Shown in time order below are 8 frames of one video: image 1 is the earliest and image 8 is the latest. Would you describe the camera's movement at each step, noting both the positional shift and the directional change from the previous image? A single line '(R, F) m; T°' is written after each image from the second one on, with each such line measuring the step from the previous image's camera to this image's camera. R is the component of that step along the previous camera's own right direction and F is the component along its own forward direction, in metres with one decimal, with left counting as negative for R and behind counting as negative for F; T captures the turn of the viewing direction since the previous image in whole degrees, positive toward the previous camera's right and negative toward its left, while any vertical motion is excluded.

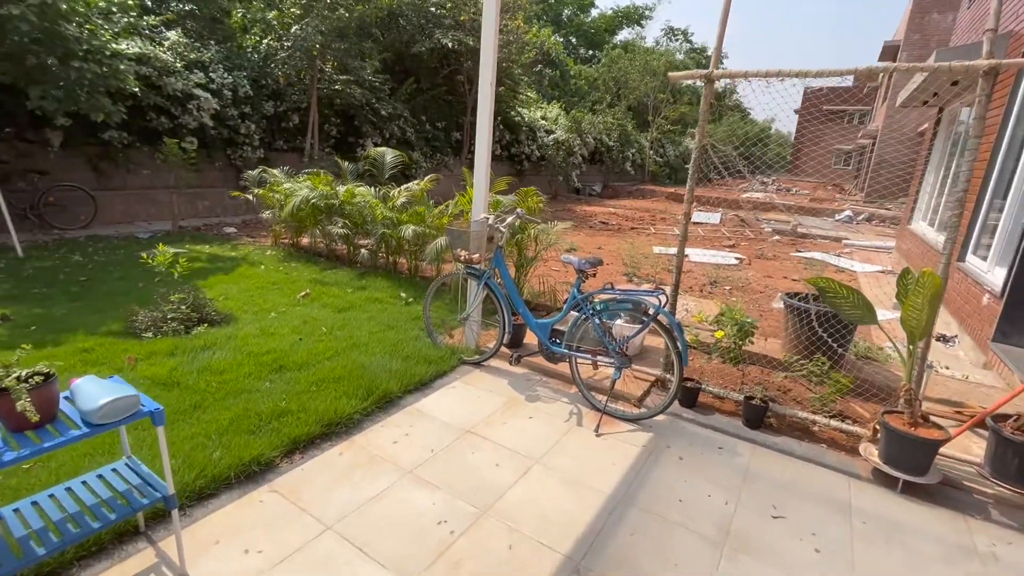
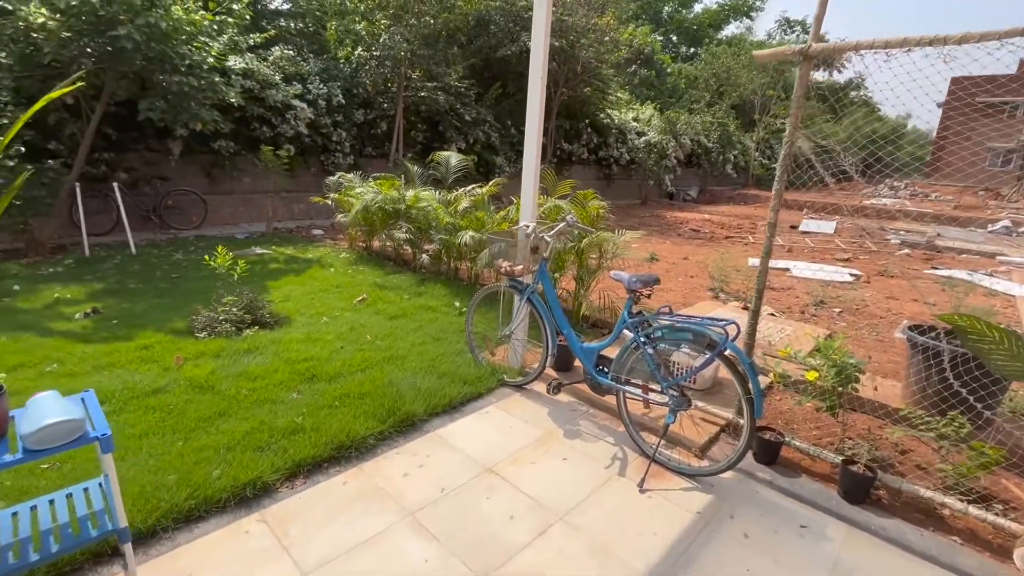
(+0.3, +0.4) m; -11°
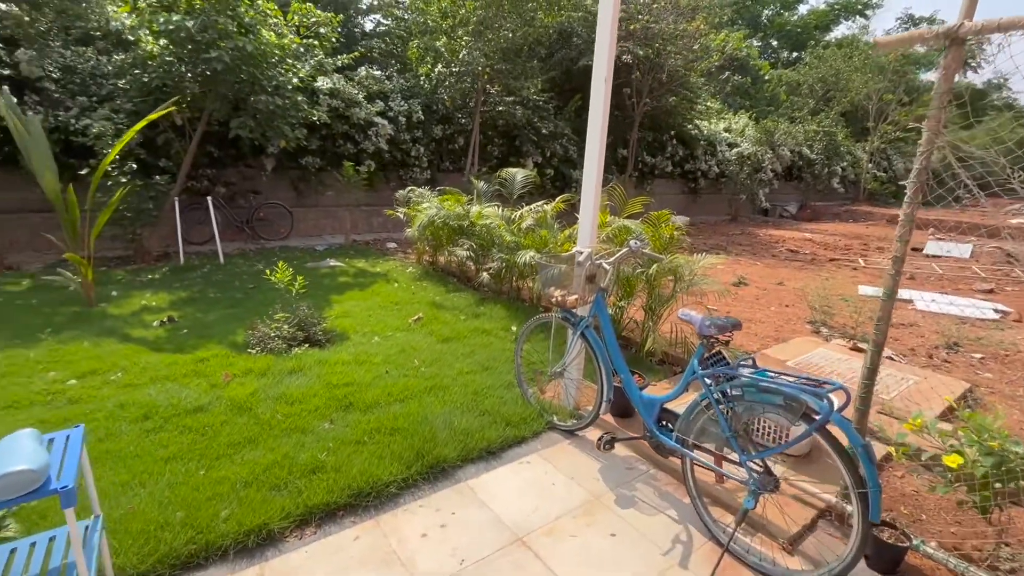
(+0.1, +0.3) m; -9°
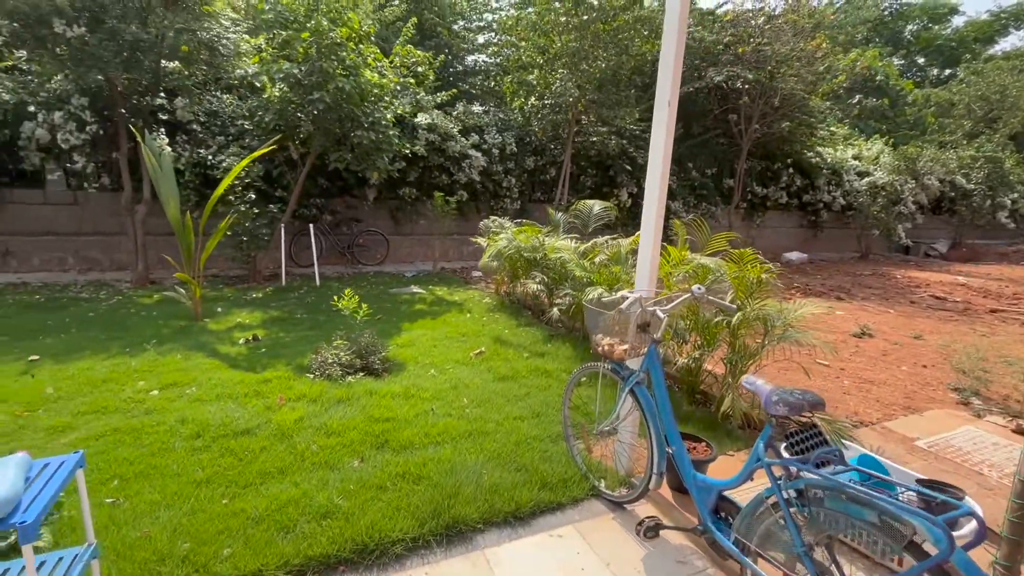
(+0.3, +0.3) m; -12°
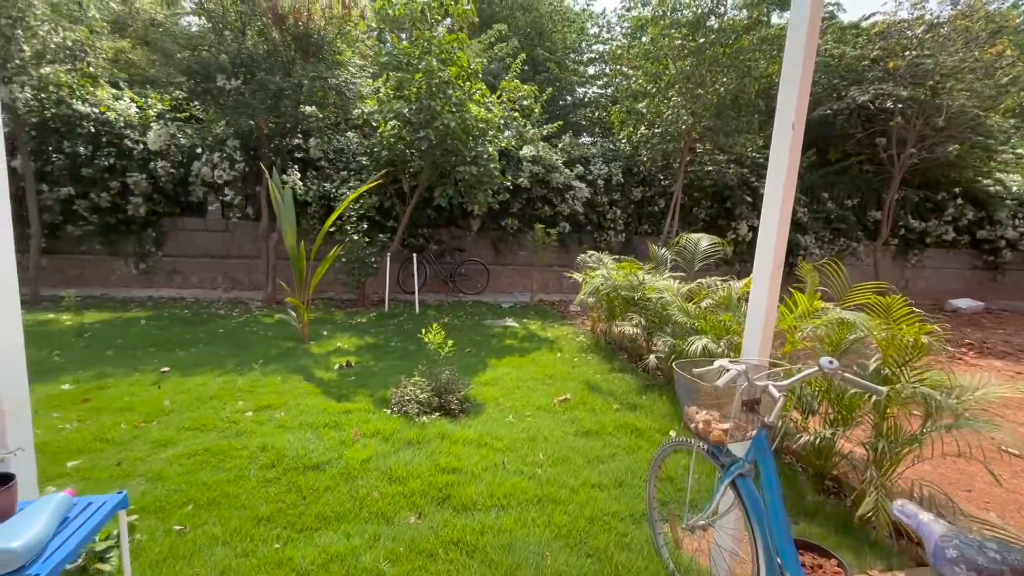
(+0.1, +0.3) m; -13°
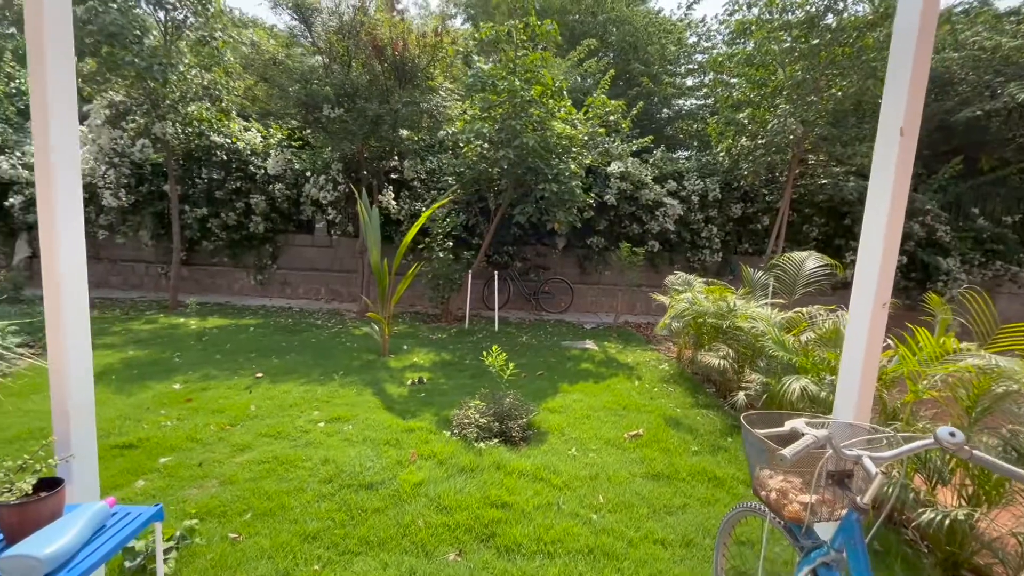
(+0.2, +0.2) m; -11°
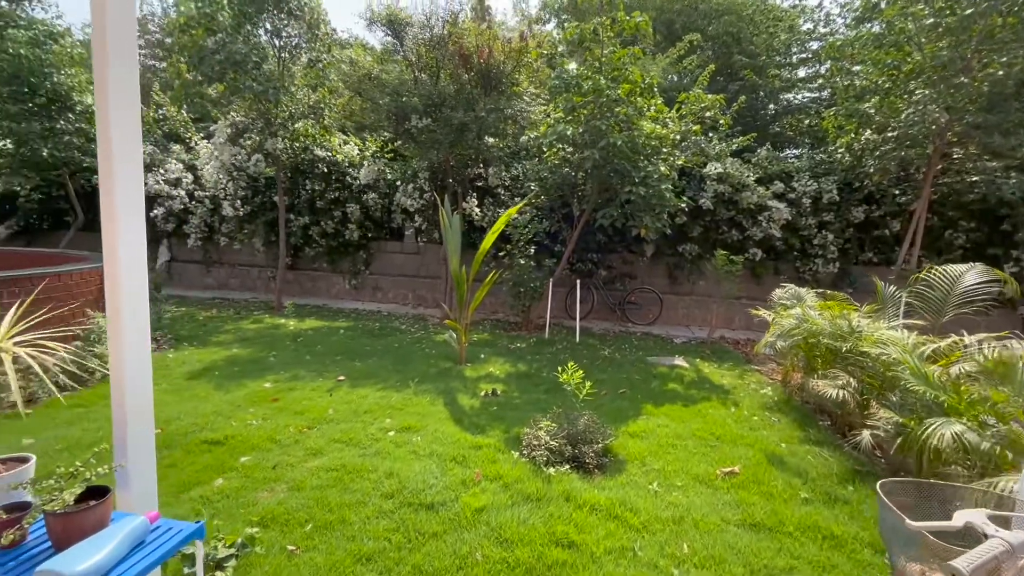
(+0.1, +0.2) m; -10°
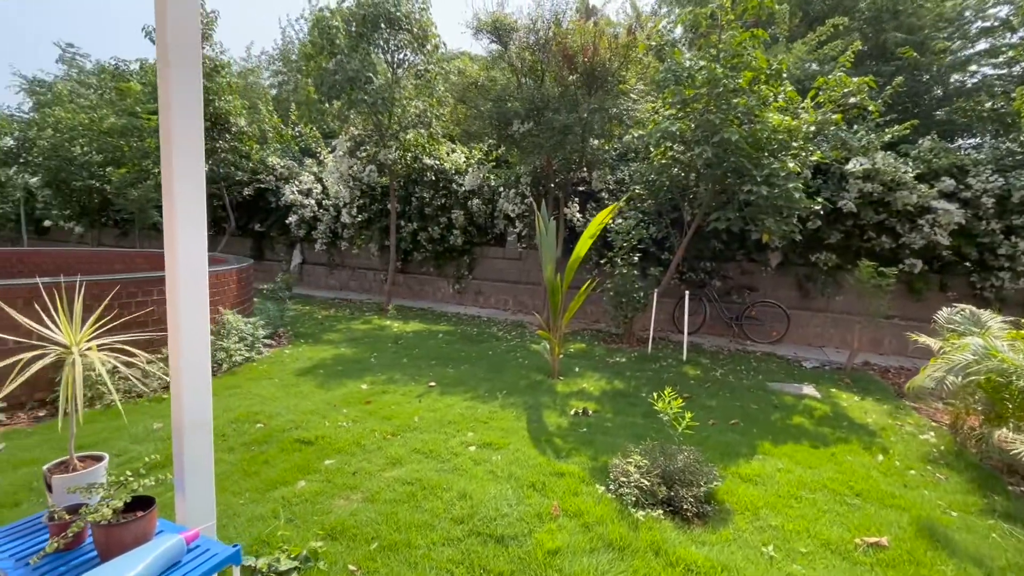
(+0.1, +0.3) m; -13°
